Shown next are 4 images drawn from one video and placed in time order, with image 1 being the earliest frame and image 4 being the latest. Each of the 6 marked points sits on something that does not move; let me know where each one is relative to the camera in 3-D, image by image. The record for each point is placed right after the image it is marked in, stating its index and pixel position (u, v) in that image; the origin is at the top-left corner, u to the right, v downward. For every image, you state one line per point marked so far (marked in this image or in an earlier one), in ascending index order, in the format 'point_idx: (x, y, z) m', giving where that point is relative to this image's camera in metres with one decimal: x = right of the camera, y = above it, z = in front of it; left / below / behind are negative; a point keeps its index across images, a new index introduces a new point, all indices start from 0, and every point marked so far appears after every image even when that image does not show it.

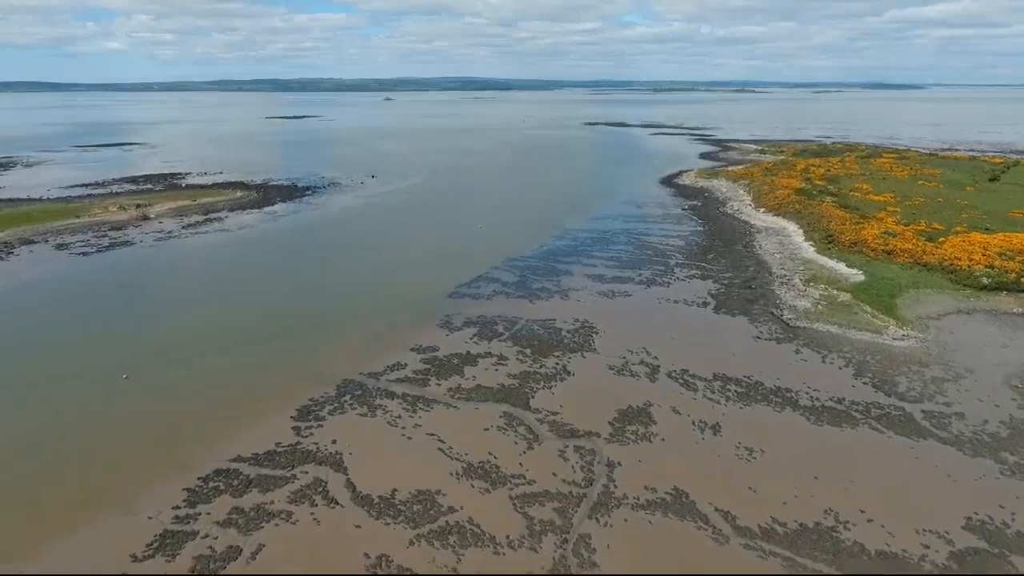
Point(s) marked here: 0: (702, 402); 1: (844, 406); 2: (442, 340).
0: (+4.8, -2.9, +15.6) m
1: (+8.1, -2.9, +15.3) m
2: (-2.2, -1.6, +19.3) m
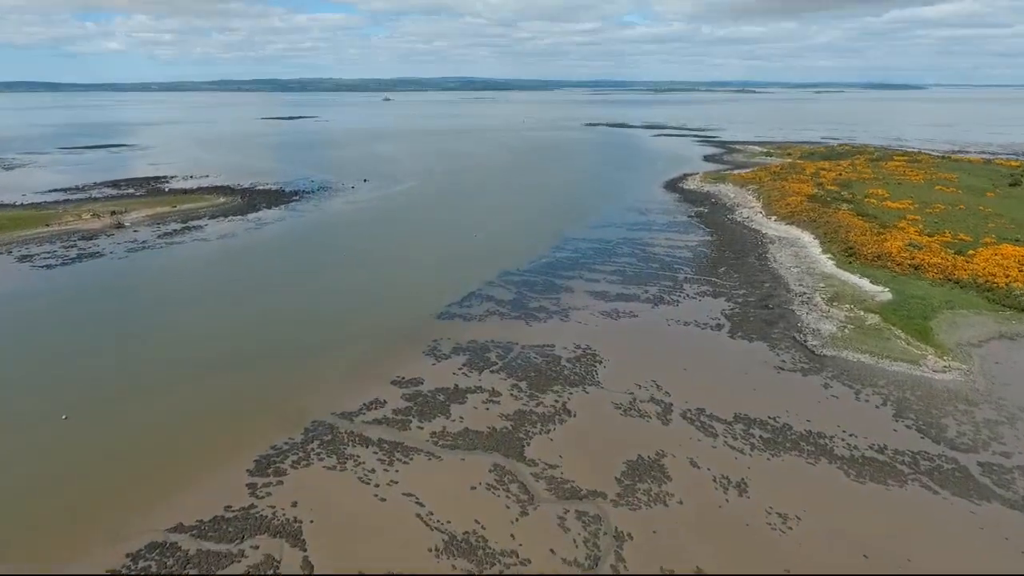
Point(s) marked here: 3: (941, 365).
0: (+4.6, -3.5, +13.6) m
1: (+7.9, -3.6, +13.2) m
2: (-2.3, -2.3, +17.3) m
3: (+11.5, -2.1, +16.8) m
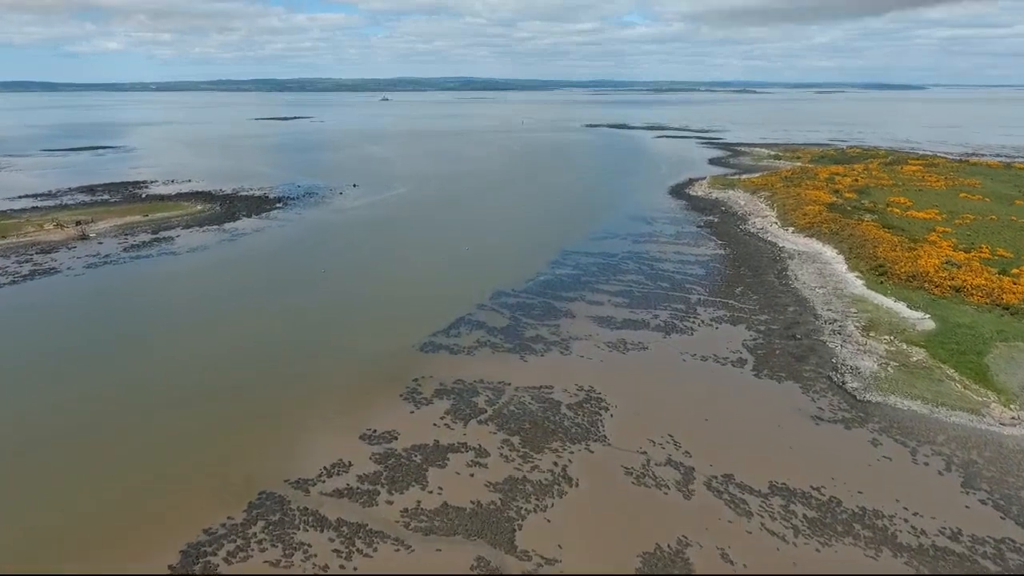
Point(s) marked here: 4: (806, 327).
0: (+4.4, -4.4, +11.1) m
1: (+7.7, -4.4, +10.7) m
2: (-2.6, -3.1, +14.8) m
3: (+11.3, -2.9, +14.3) m
4: (+9.3, -1.2, +19.7) m
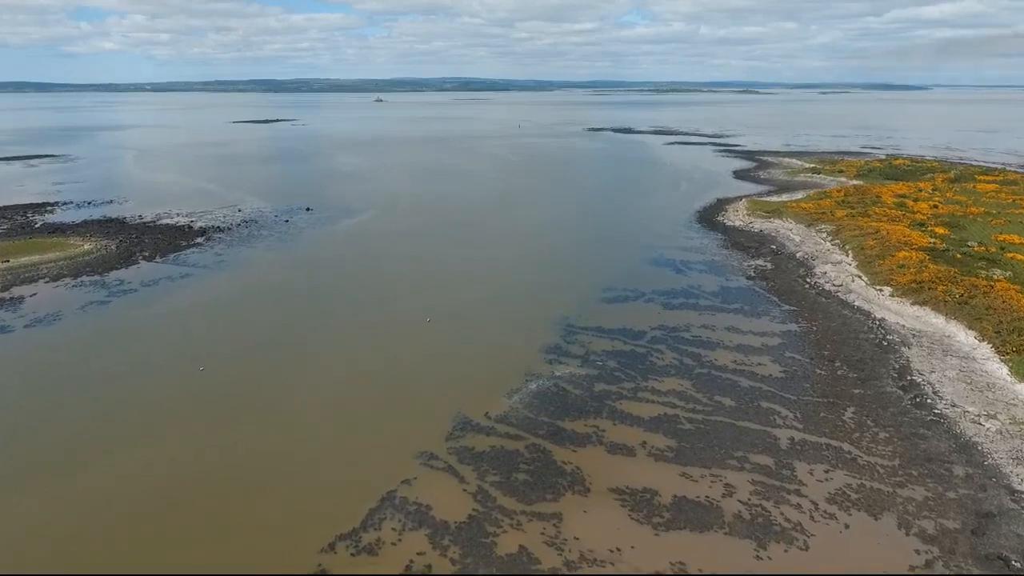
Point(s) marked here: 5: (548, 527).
0: (+3.8, -7.3, +2.0) m
1: (+7.1, -7.4, +1.7) m
2: (-3.2, -6.1, +5.7) m
3: (+10.7, -5.9, +5.3) m
4: (+8.6, -4.2, +10.7) m
5: (+0.7, -4.2, +11.4) m
